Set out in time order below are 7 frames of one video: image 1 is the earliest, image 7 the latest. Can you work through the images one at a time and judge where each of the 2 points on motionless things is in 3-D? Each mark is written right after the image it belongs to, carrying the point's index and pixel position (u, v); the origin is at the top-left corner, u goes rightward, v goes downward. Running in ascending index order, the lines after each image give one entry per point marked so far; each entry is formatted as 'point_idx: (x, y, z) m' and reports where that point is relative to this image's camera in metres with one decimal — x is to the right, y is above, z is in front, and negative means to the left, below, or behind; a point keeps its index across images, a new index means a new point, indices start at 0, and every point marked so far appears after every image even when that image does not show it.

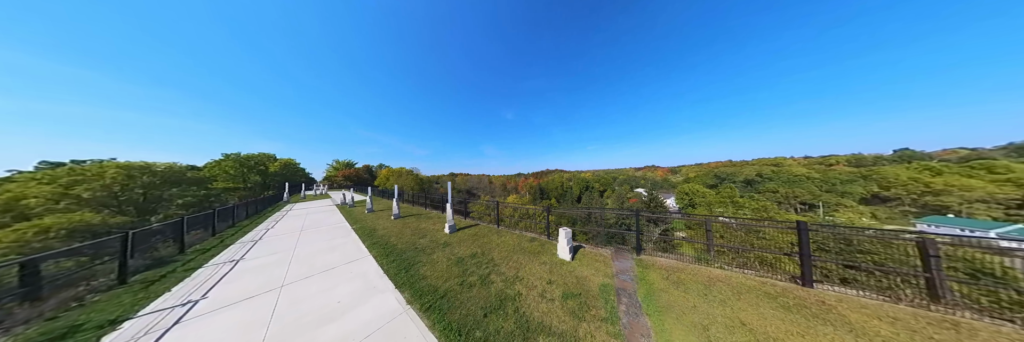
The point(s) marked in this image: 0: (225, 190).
0: (-35.5, -2.3, +18.9) m
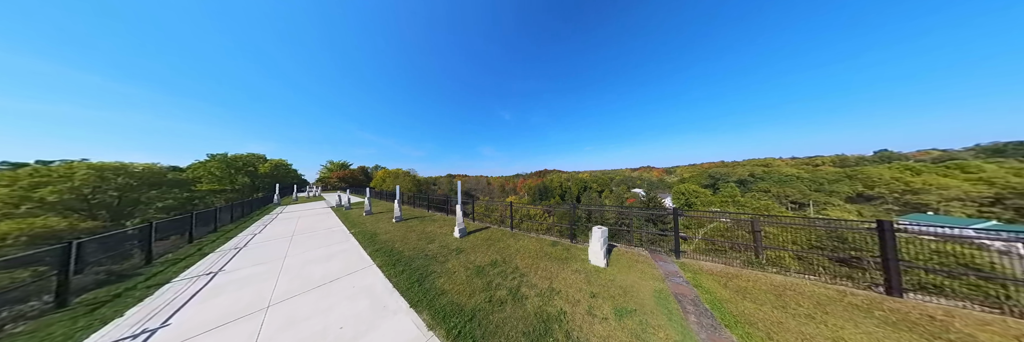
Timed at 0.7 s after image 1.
0: (-35.1, -2.4, +17.8) m
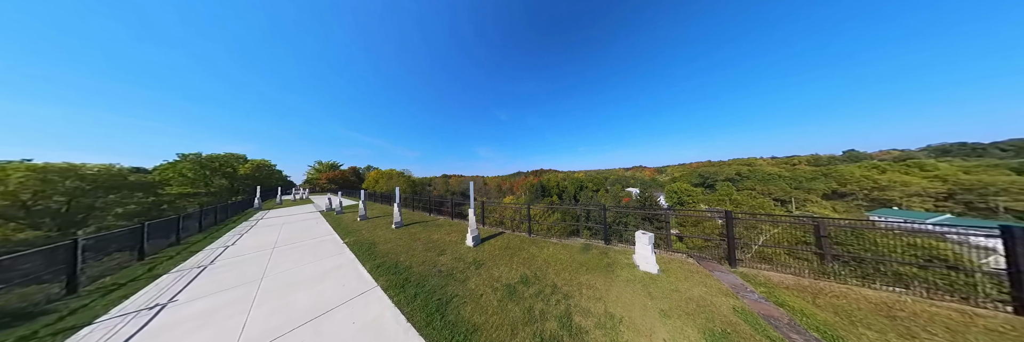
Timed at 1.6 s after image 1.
0: (-34.8, -2.6, +16.0) m
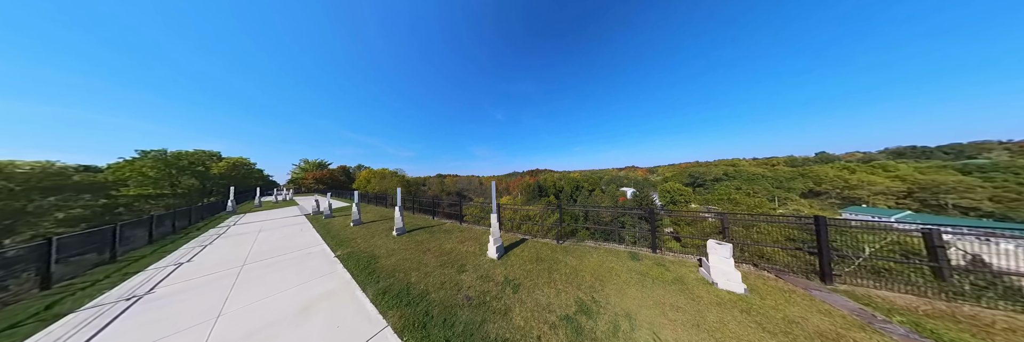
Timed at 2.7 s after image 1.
0: (-34.3, -2.4, +14.1) m
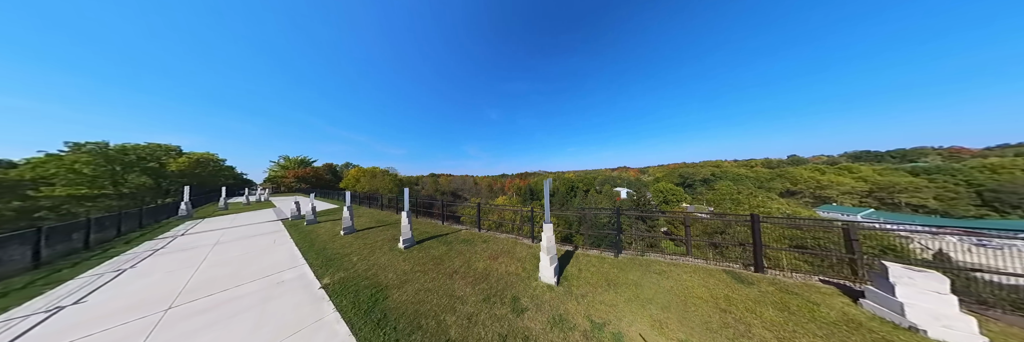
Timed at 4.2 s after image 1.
0: (-33.5, -2.1, +11.6) m
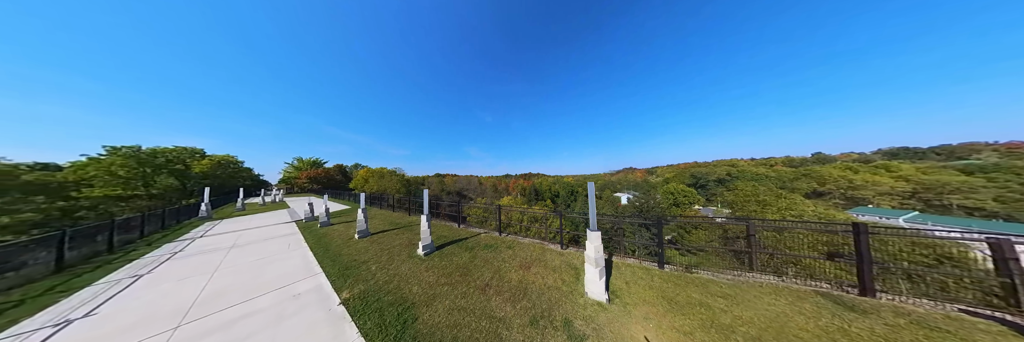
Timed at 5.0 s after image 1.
0: (-32.4, -2.4, +12.4) m
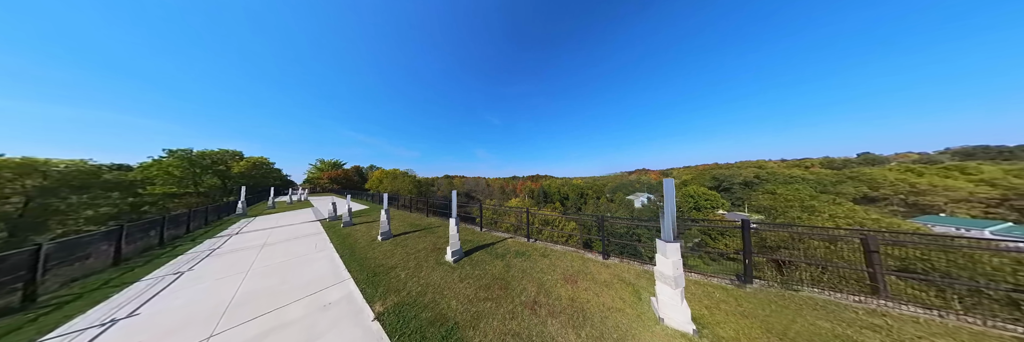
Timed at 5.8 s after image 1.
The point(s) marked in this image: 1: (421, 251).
0: (-30.9, -2.4, +13.9) m
1: (-2.7, -2.3, +4.6) m
